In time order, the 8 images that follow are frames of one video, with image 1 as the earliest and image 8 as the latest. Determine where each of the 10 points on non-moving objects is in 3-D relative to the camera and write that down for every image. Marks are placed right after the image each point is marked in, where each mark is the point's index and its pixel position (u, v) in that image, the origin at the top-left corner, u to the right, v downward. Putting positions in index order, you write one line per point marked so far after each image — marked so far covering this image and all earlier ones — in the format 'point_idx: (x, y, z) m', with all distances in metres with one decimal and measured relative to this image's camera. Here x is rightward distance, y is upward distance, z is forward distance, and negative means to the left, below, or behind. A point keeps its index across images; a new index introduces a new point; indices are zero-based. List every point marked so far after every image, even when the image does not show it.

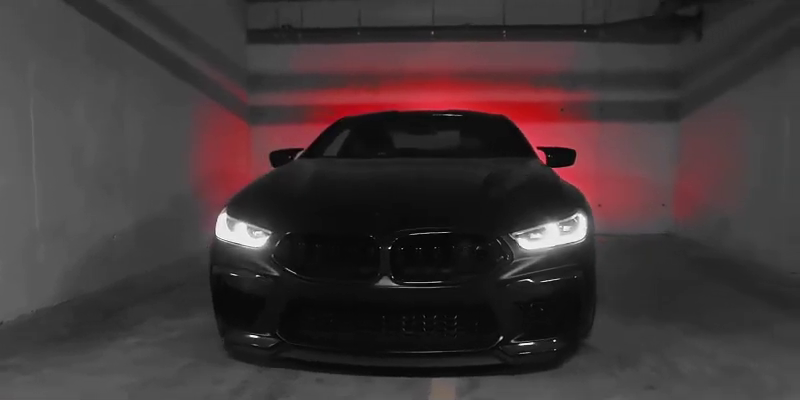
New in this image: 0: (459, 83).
0: (+0.7, +1.4, +7.5) m
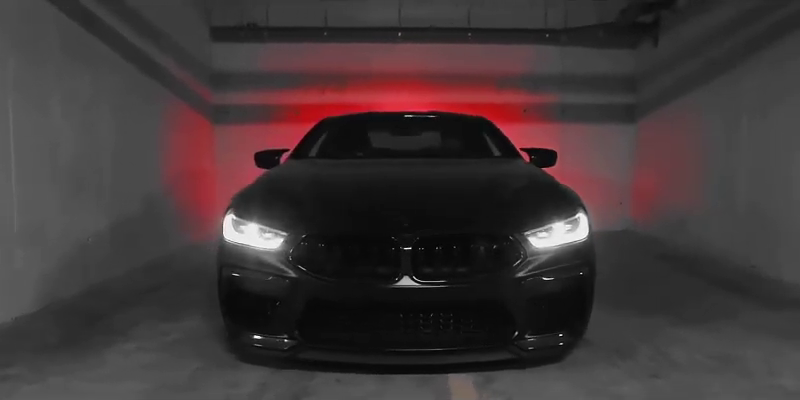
0: (+0.3, +1.4, +7.6) m
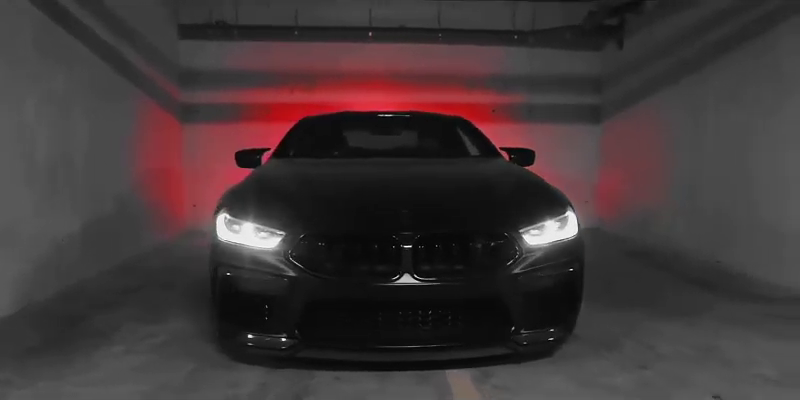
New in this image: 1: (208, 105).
0: (-0.1, +1.4, +7.6) m
1: (-2.2, +1.1, +7.4) m
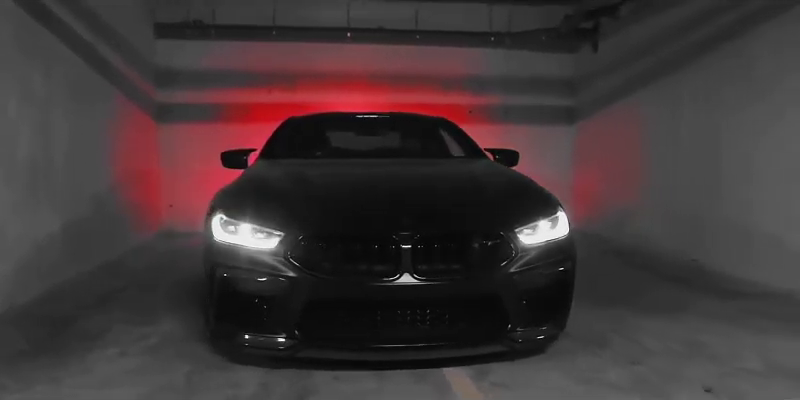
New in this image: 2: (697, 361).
0: (-0.3, +1.4, +7.7) m
1: (-2.4, +1.1, +7.3) m
2: (+1.3, -0.7, +2.8) m
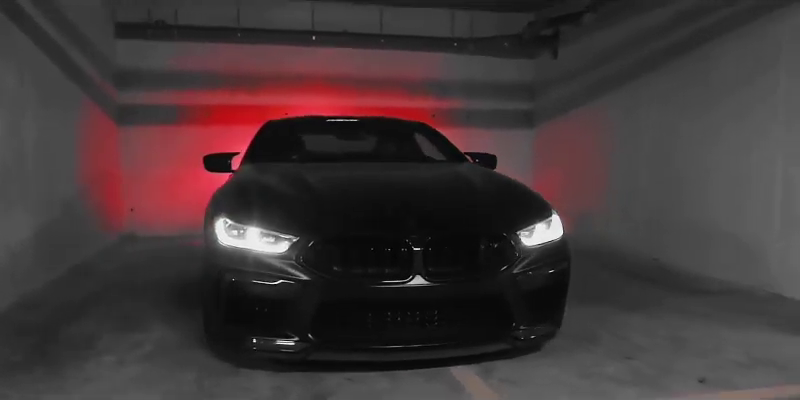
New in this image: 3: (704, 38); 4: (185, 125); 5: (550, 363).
0: (-0.7, +1.3, +7.7) m
1: (-2.8, +1.0, +7.2) m
2: (+1.3, -0.7, +3.0) m
3: (+2.4, +1.3, +5.1) m
4: (-2.4, +0.8, +7.3) m
5: (+0.7, -0.7, +2.9) m
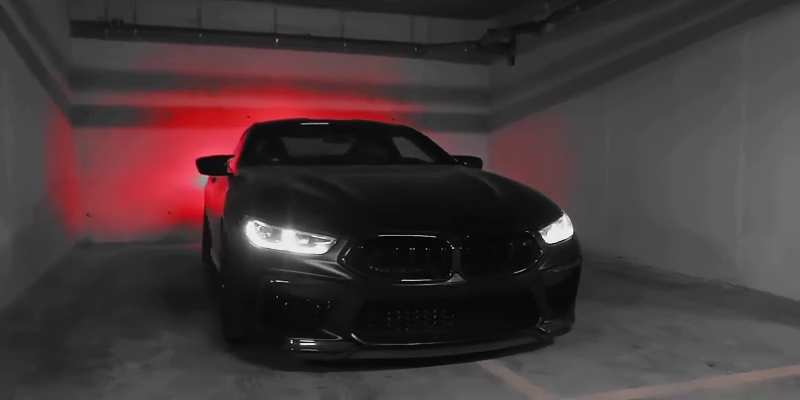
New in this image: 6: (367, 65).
0: (-1.2, +1.3, +7.7) m
1: (-3.2, +1.0, +6.9) m
2: (+1.4, -0.7, +3.2) m
3: (+2.2, +1.3, +5.4) m
4: (-2.8, +0.8, +7.1) m
5: (+0.8, -0.7, +3.0) m
6: (-0.4, +1.6, +7.9) m
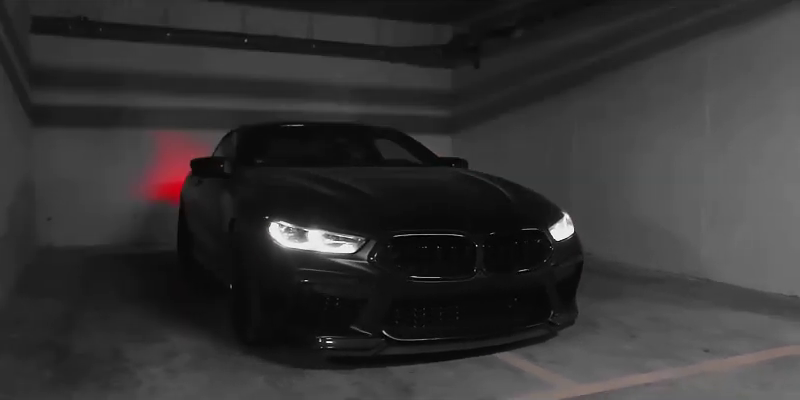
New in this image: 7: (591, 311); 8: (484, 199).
0: (-1.5, +1.3, +7.6) m
1: (-3.5, +1.0, +6.7) m
2: (+1.5, -0.7, +3.4) m
3: (+2.1, +1.3, +5.7) m
4: (-3.1, +0.8, +6.9) m
5: (+0.9, -0.7, +3.2) m
6: (-0.8, +1.6, +8.0) m
7: (+1.1, -0.7, +3.8) m
8: (+0.4, 0.0, +3.1) m
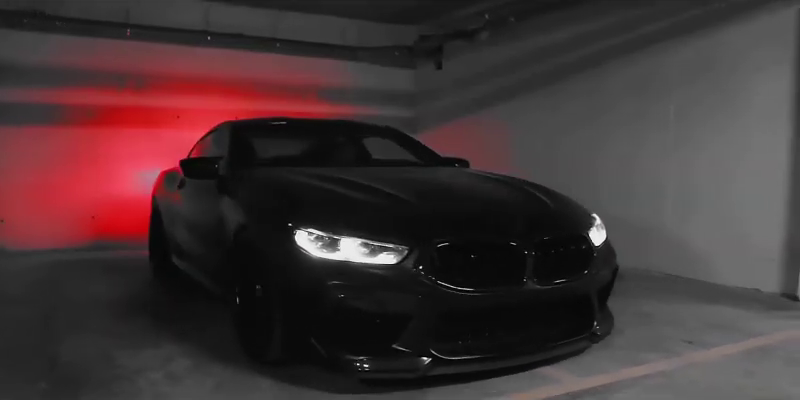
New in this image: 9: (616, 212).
0: (-1.9, +1.3, +7.5) m
1: (-3.8, +0.9, +6.4) m
2: (+1.5, -0.7, +3.6) m
3: (+1.8, +1.3, +6.0) m
4: (-3.4, +0.8, +6.6) m
5: (+0.9, -0.7, +3.3) m
6: (-1.2, +1.6, +7.9) m
7: (+1.1, -0.7, +4.0) m
8: (+0.4, 0.0, +3.2) m
9: (+1.9, -0.1, +5.8) m
